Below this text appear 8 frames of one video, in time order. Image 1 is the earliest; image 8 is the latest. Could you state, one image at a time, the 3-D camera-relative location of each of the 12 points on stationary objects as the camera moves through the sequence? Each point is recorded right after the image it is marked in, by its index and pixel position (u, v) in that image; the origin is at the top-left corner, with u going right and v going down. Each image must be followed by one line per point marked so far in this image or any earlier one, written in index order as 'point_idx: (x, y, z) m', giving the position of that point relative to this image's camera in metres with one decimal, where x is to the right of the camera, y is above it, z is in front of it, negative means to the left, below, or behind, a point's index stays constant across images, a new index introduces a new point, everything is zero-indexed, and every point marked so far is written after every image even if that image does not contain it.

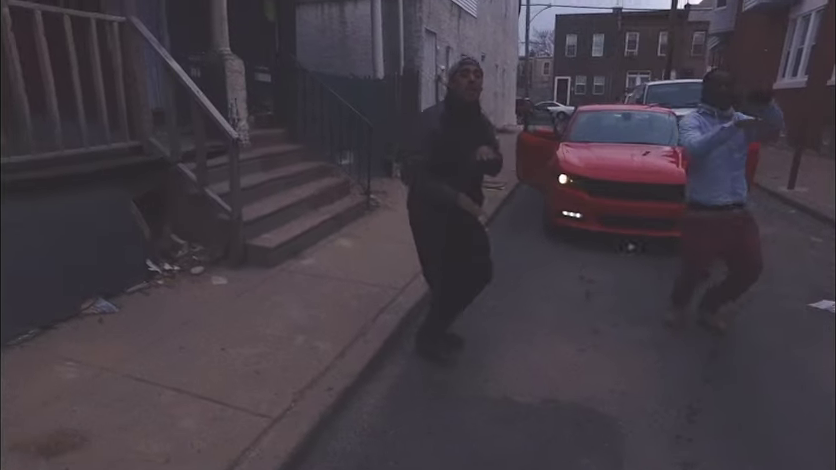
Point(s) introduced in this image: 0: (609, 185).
0: (+2.1, +0.5, +5.8) m
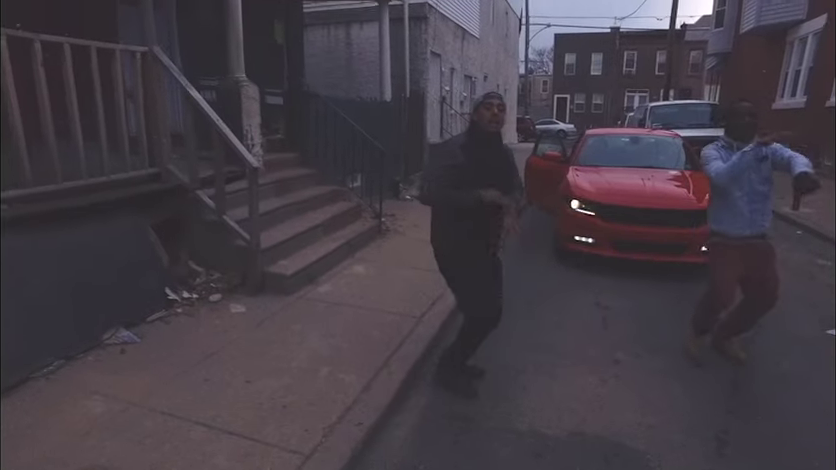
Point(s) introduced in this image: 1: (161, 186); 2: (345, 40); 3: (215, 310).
0: (+2.2, +0.2, +5.8) m
1: (-2.2, +0.4, +4.5) m
2: (-1.6, +4.3, +11.8) m
3: (-1.6, -0.6, +4.3) m
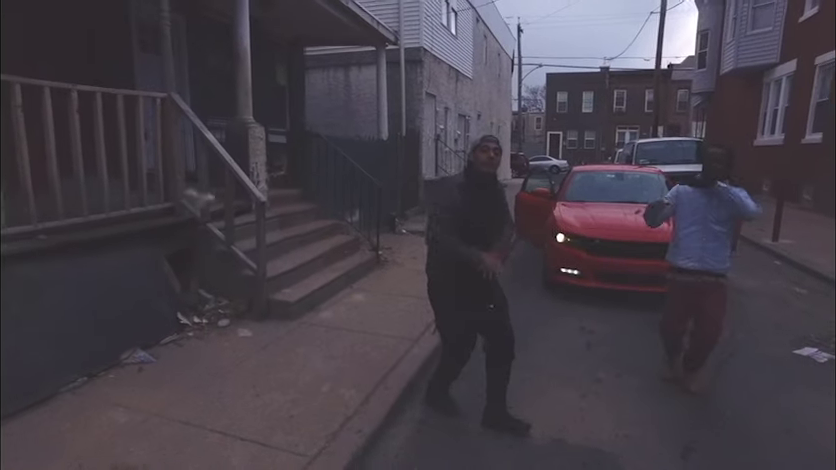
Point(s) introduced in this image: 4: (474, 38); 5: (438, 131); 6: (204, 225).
0: (+2.2, -0.1, +6.2) m
1: (-2.2, +0.2, +4.9) m
2: (-1.7, +3.6, +12.4) m
3: (-1.7, -0.9, +4.6) m
4: (+1.7, +6.1, +16.5) m
5: (+0.5, +2.7, +13.5) m
6: (-2.0, +0.1, +5.1) m
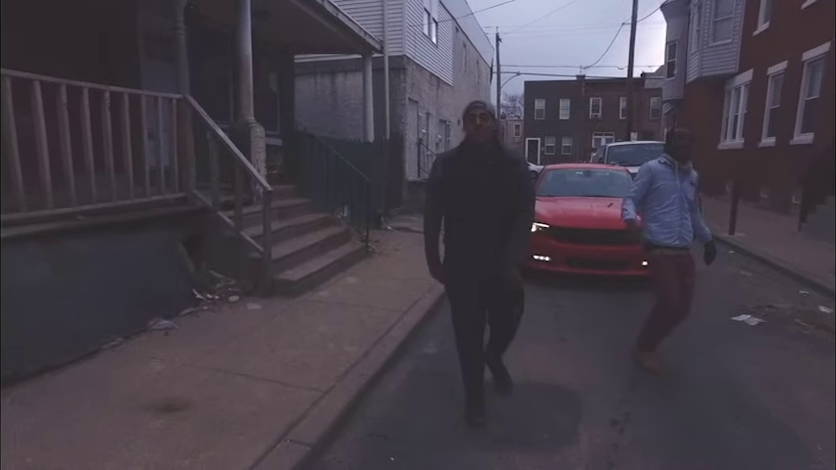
0: (+2.0, 0.0, +7.0) m
1: (-2.3, +0.3, +5.4) m
2: (-2.1, +3.6, +13.1) m
3: (-1.8, -0.7, +5.2) m
4: (+1.2, +6.1, +17.3) m
5: (0.0, +2.7, +14.2) m
6: (-2.2, +0.2, +5.7) m
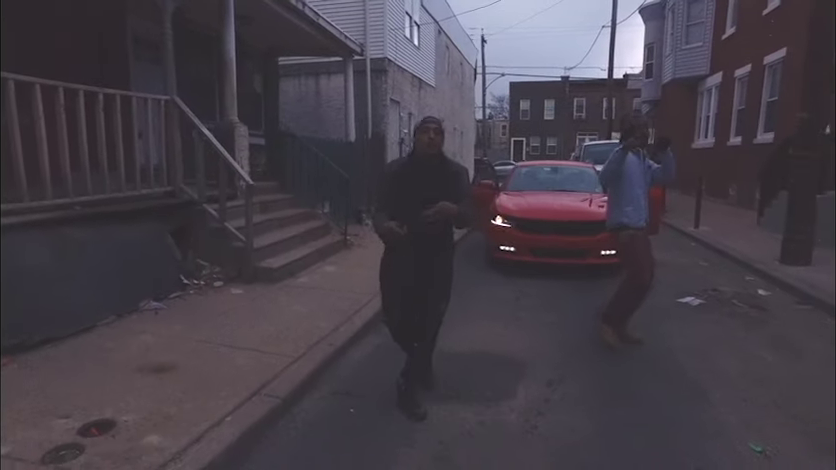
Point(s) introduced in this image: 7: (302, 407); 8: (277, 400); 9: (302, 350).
0: (+1.6, +0.2, +7.5) m
1: (-2.7, +0.4, +5.9) m
2: (-2.6, +3.7, +13.5) m
3: (-2.1, -0.6, +5.6) m
4: (+0.6, +6.2, +17.8) m
5: (-0.5, +2.8, +14.7) m
6: (-2.5, +0.3, +6.1) m
7: (-0.7, -1.1, +3.5) m
8: (-0.9, -1.0, +3.3) m
9: (-0.9, -0.9, +4.1) m
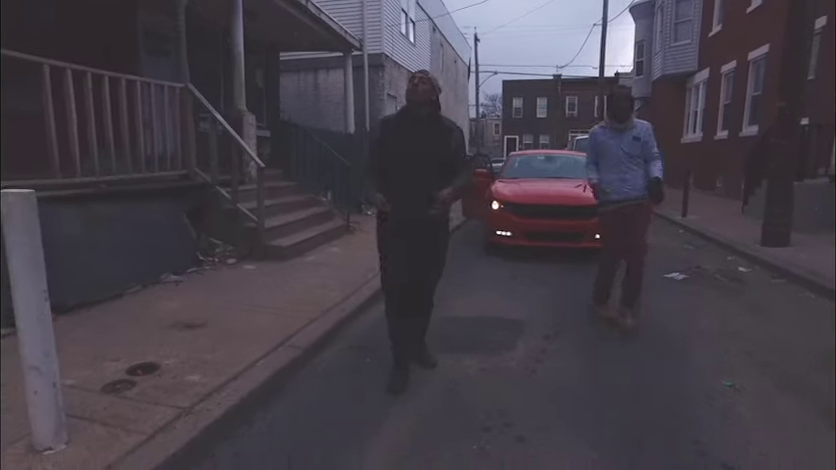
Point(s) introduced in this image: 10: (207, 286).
0: (+1.6, +0.4, +7.9) m
1: (-2.6, +0.6, +6.2) m
2: (-2.7, +3.9, +13.8) m
3: (-2.1, -0.4, +6.0) m
4: (+0.4, +6.5, +18.2) m
5: (-0.6, +3.0, +15.1) m
6: (-2.5, +0.6, +6.4) m
7: (-0.7, -0.9, +3.8) m
8: (-0.8, -0.8, +3.7) m
9: (-0.8, -0.7, +4.5) m
10: (-2.1, -0.5, +5.3) m
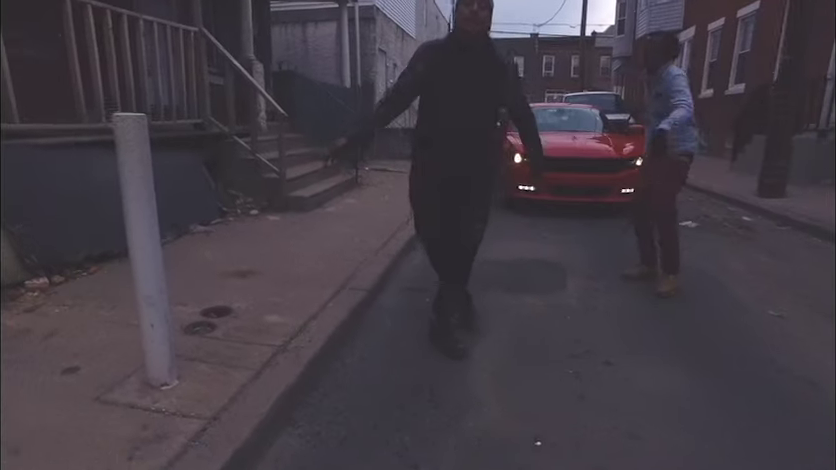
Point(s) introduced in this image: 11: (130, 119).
0: (+1.8, +1.1, +7.9) m
1: (-2.4, +1.2, +6.0) m
2: (-2.9, +5.0, +13.3) m
3: (-1.8, +0.2, +5.9) m
4: (0.0, +7.9, +17.7) m
5: (-0.8, +4.2, +14.8) m
6: (-2.2, +1.1, +6.2) m
7: (-0.3, -0.5, +3.8) m
8: (-0.4, -0.4, +3.7) m
9: (-0.5, -0.2, +4.5) m
10: (-1.7, 0.0, +5.2) m
11: (-1.1, +0.5, +2.1) m
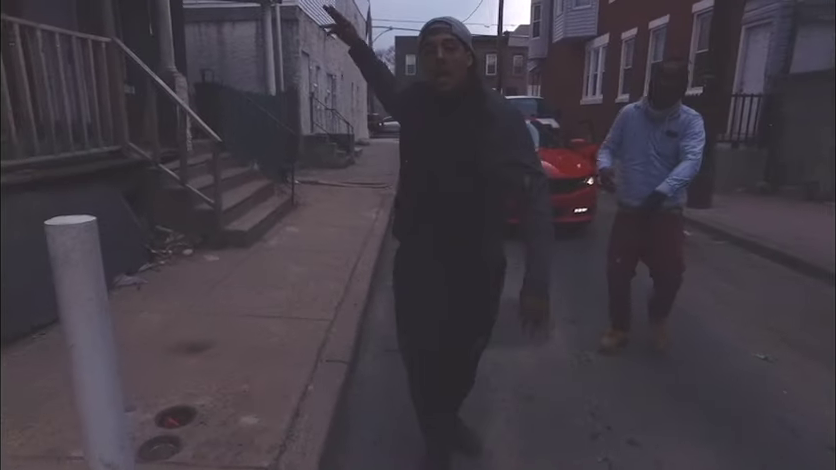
0: (+1.0, +0.8, +7.7) m
1: (-2.8, +0.7, +5.2) m
2: (-4.6, +4.6, +12.3) m
3: (-2.2, -0.3, +5.2) m
4: (-2.5, +7.6, +17.0) m
5: (-2.8, +3.9, +14.0) m
6: (-2.7, +0.7, +5.4) m
7: (-0.3, -0.8, +3.4) m
8: (-0.4, -0.8, +3.2) m
9: (-0.7, -0.6, +4.0) m
10: (-2.0, -0.4, +4.4) m
11: (-1.0, 0.0, +1.5) m
